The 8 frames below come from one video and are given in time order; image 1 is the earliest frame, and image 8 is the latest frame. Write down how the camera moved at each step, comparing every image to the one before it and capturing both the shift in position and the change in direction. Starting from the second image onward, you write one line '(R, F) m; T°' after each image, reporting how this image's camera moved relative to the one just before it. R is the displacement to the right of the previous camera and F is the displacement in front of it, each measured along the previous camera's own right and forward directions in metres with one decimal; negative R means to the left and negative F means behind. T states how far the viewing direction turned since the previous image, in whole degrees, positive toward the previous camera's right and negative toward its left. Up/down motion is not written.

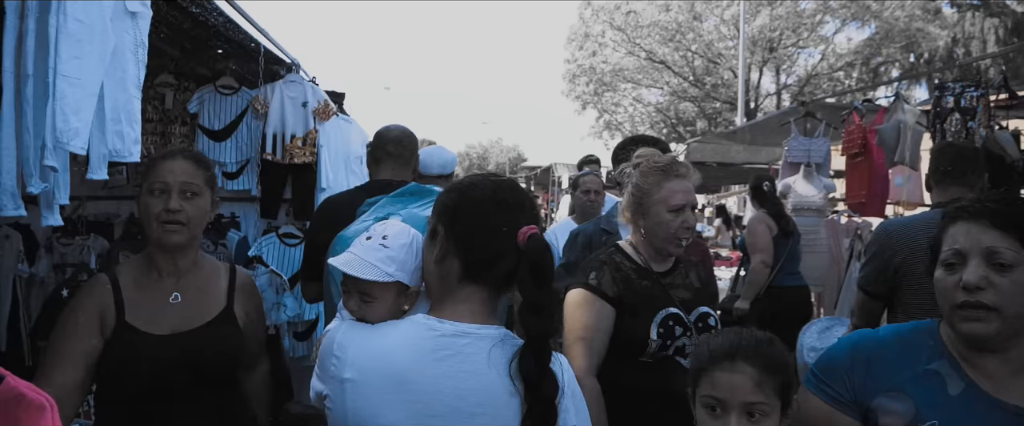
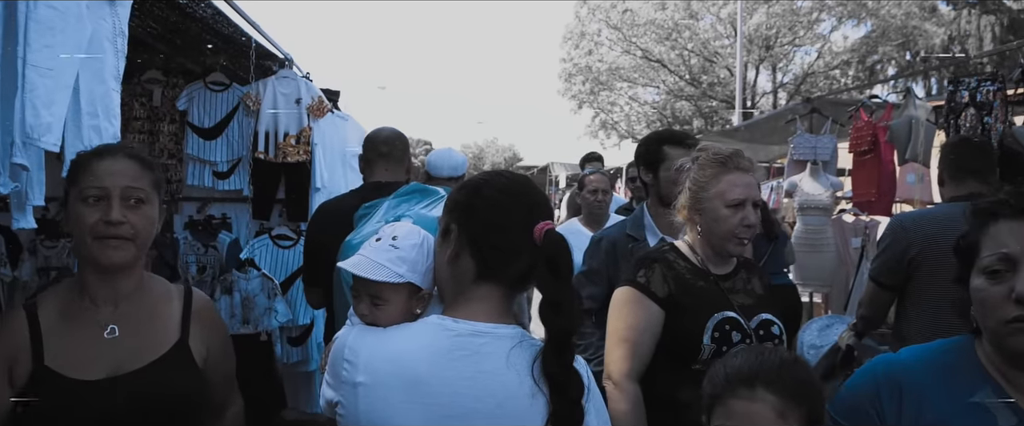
(0.0, +0.2) m; 0°
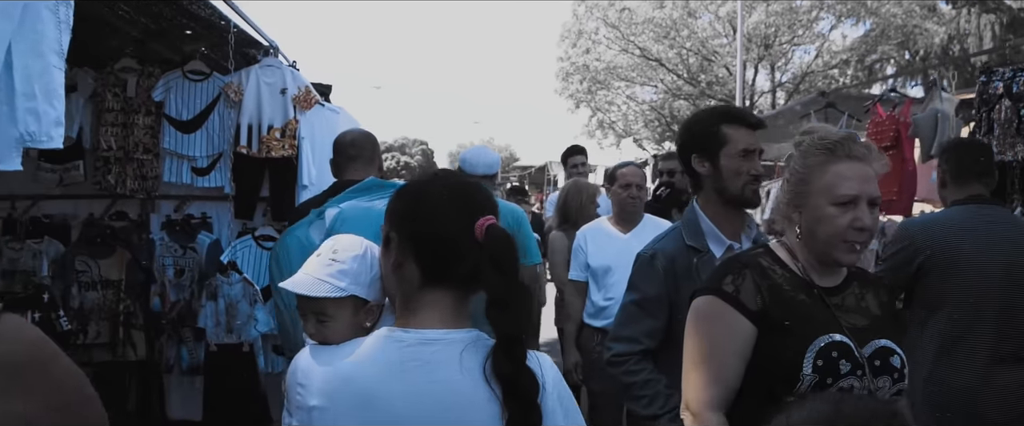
(0.0, +0.4) m; 0°
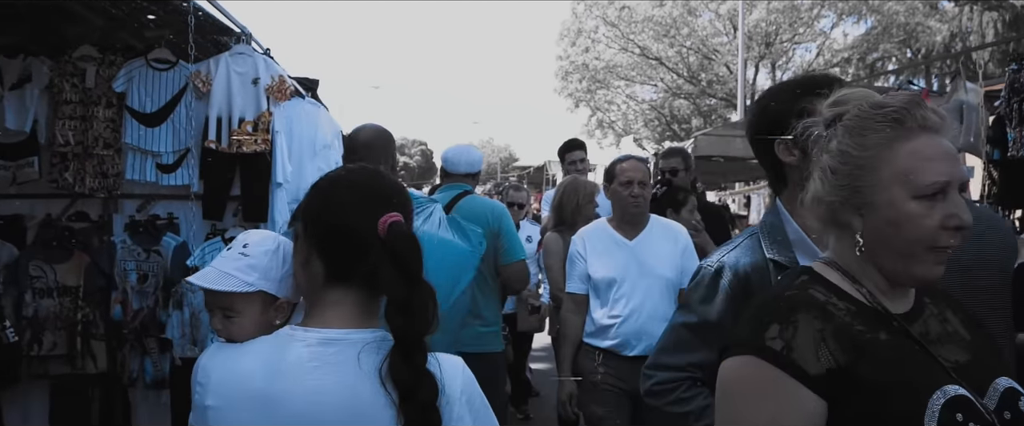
(0.0, +0.4) m; 0°
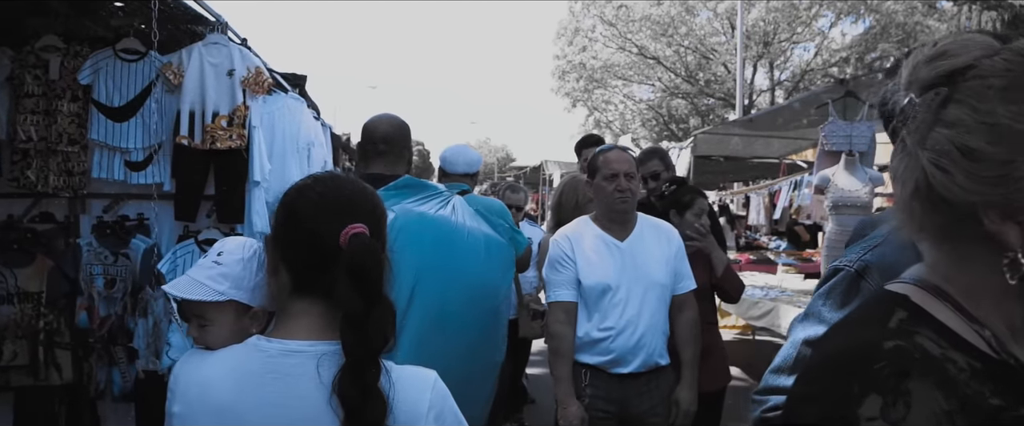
(0.0, +0.3) m; 0°
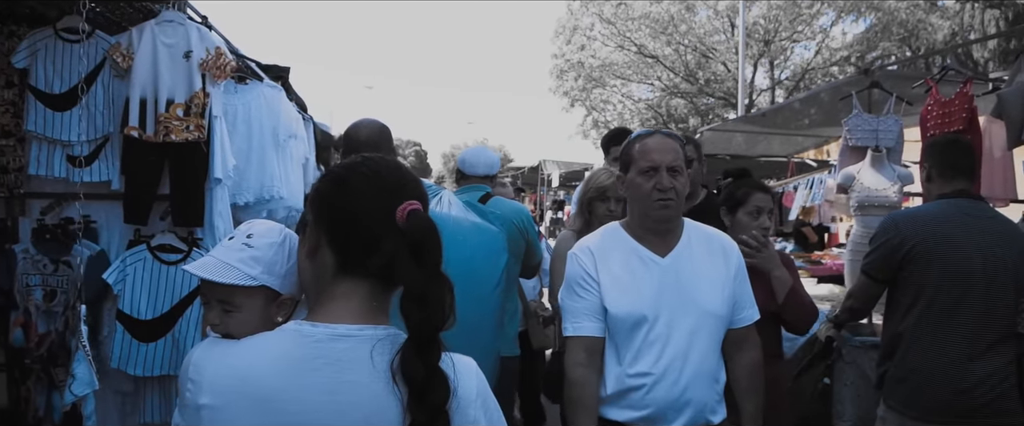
(0.0, +0.6) m; 0°
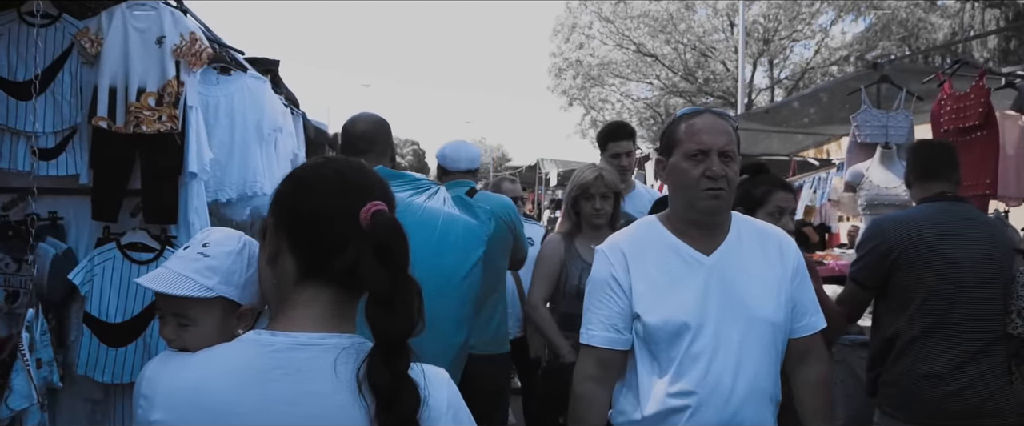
(0.0, +0.2) m; 0°
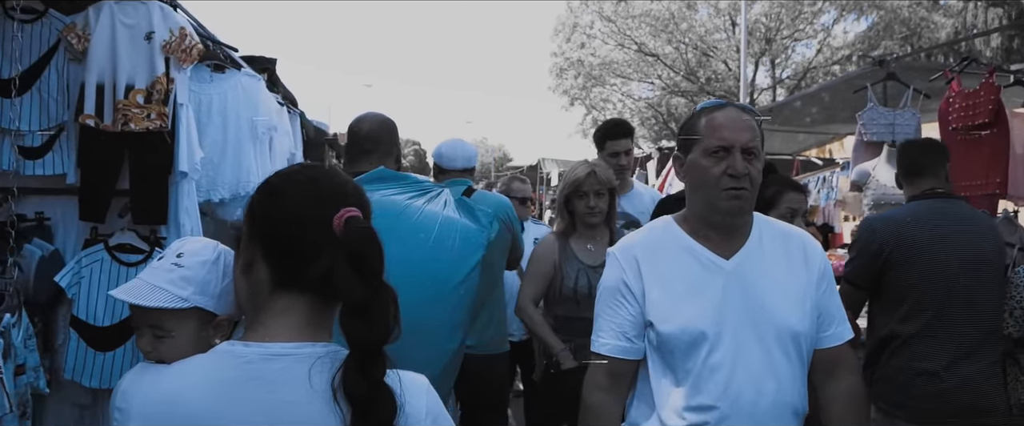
(0.0, +0.1) m; 0°
